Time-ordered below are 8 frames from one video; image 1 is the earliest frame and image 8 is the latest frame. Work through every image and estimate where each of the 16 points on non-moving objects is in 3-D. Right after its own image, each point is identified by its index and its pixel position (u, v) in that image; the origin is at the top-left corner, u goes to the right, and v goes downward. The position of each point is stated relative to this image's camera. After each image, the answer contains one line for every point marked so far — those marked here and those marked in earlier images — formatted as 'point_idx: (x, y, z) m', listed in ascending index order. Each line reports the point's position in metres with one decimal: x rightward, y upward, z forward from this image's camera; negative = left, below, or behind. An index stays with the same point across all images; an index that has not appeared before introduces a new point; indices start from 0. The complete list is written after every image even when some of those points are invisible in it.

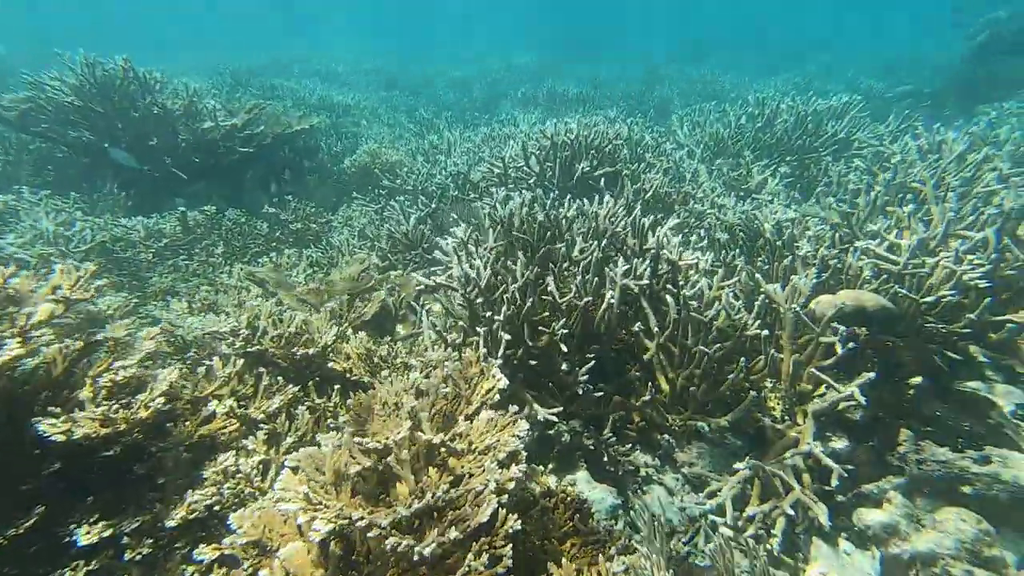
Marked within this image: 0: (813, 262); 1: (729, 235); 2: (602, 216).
0: (+2.0, +0.2, +3.3) m
1: (+2.0, +0.5, +4.2) m
2: (+0.7, +0.5, +3.6) m
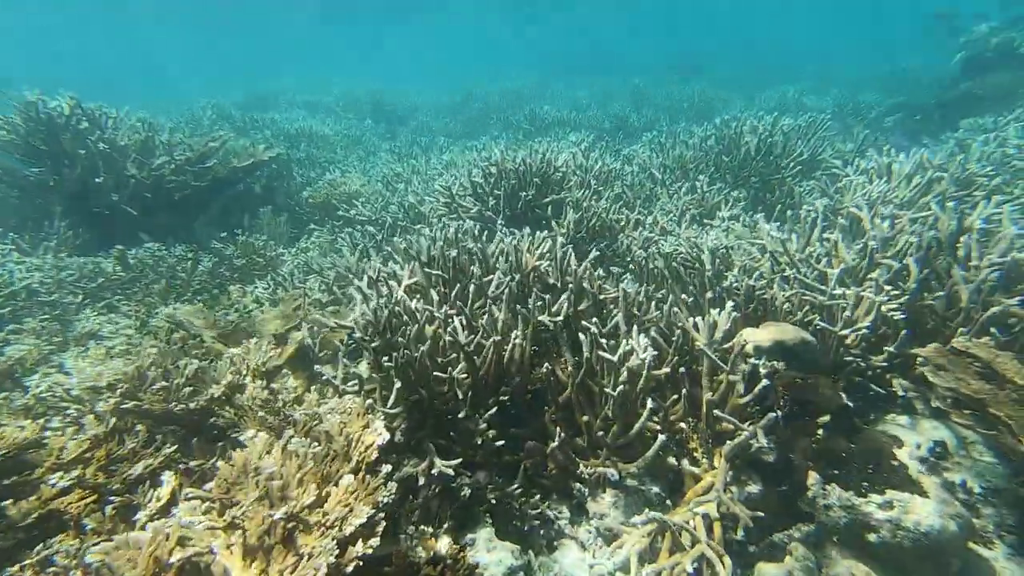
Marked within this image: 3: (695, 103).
0: (+1.5, 0.0, +3.2) m
1: (+1.4, +0.2, +4.2) m
2: (+0.1, +0.3, +3.5) m
3: (+7.2, +7.0, +17.7) m
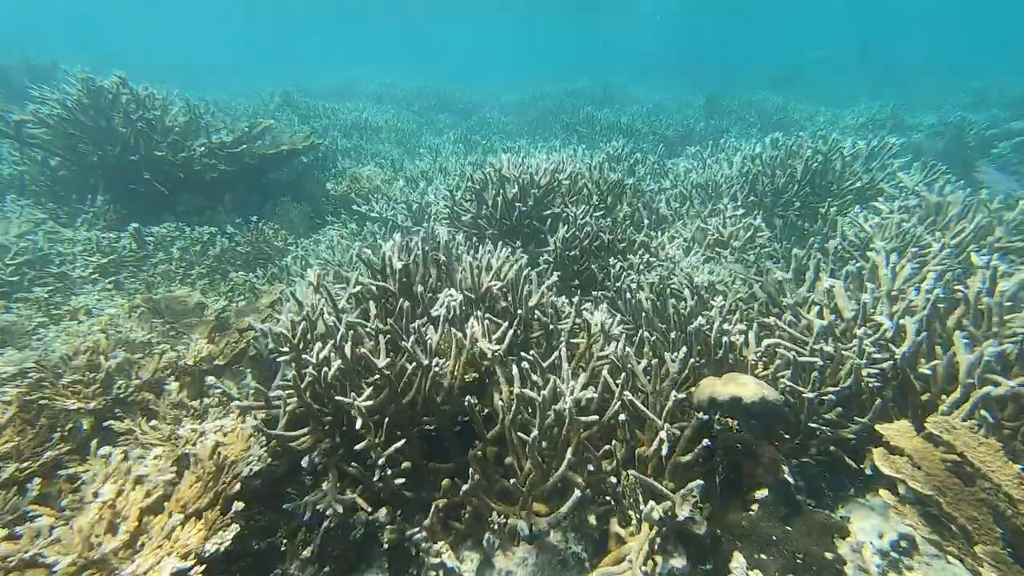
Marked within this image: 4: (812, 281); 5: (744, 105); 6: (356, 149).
0: (+1.1, -0.3, +2.9) m
1: (+1.1, 0.0, +3.9) m
2: (-0.2, +0.1, +3.3) m
3: (+8.5, +6.1, +17.0) m
4: (+2.3, 0.0, +3.8) m
5: (+9.7, +7.5, +19.5) m
6: (-4.3, +4.0, +13.7) m
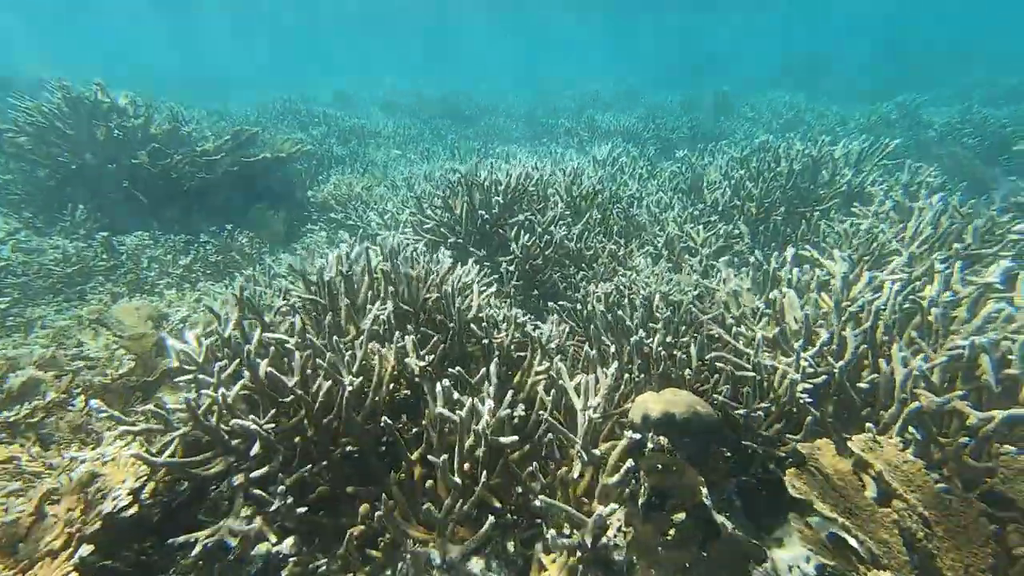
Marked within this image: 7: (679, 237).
0: (+0.8, -0.3, +2.8) m
1: (+0.8, -0.1, +3.8) m
2: (-0.5, +0.1, +3.2) m
3: (+8.0, +6.0, +17.0) m
4: (+2.0, 0.0, +3.7) m
5: (+9.2, +7.3, +19.5) m
6: (-4.7, +3.7, +13.6) m
7: (+2.0, +0.6, +5.7) m
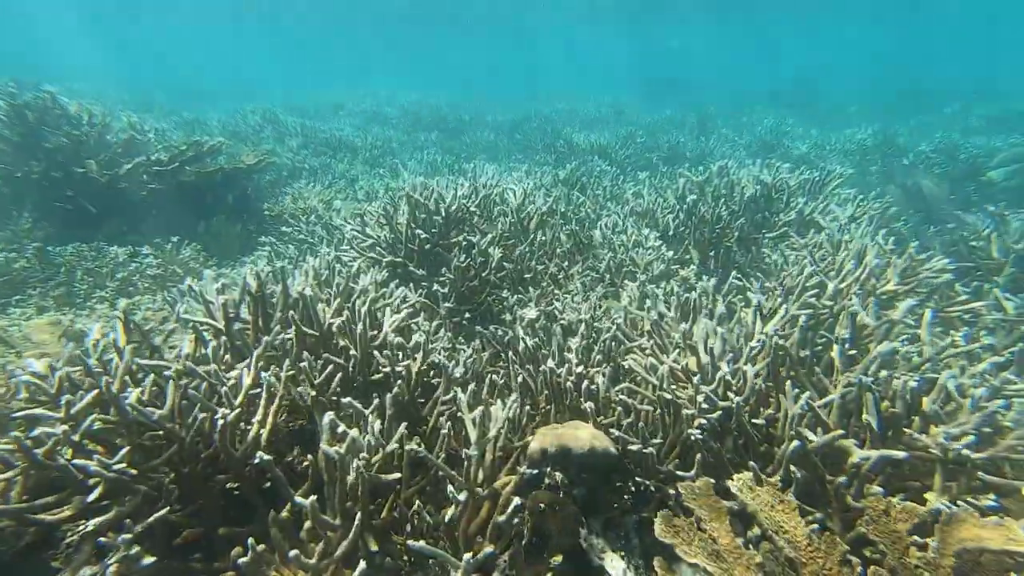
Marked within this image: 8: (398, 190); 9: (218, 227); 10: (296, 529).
0: (+0.2, -0.5, +2.8) m
1: (+0.2, -0.3, +3.8) m
2: (-1.1, -0.1, +3.2) m
3: (+6.9, +5.2, +17.5) m
4: (+1.4, -0.2, +3.7) m
5: (+8.0, +6.5, +20.1) m
6: (-5.7, +3.3, +13.4) m
7: (+1.3, +0.3, +5.7) m
8: (-2.1, +1.9, +9.2) m
9: (-5.5, +1.1, +9.1) m
10: (-1.0, -1.1, +2.2) m
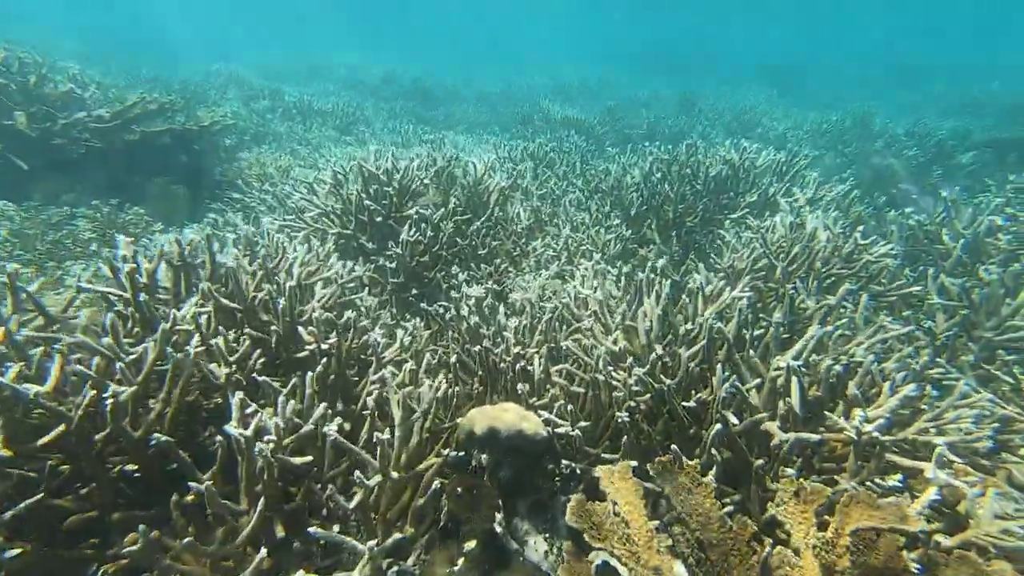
0: (-0.1, -0.4, +2.7) m
1: (-0.2, -0.1, +3.7) m
2: (-1.5, +0.1, +3.0) m
3: (+5.9, +5.9, +17.4) m
4: (+1.0, -0.1, +3.7) m
5: (+6.8, +7.3, +20.1) m
6: (-6.5, +4.1, +12.8) m
7: (+0.8, +0.6, +5.6) m
8: (-2.8, +2.4, +8.8) m
9: (-6.2, +1.7, +8.6) m
10: (-1.3, -1.0, +2.1) m
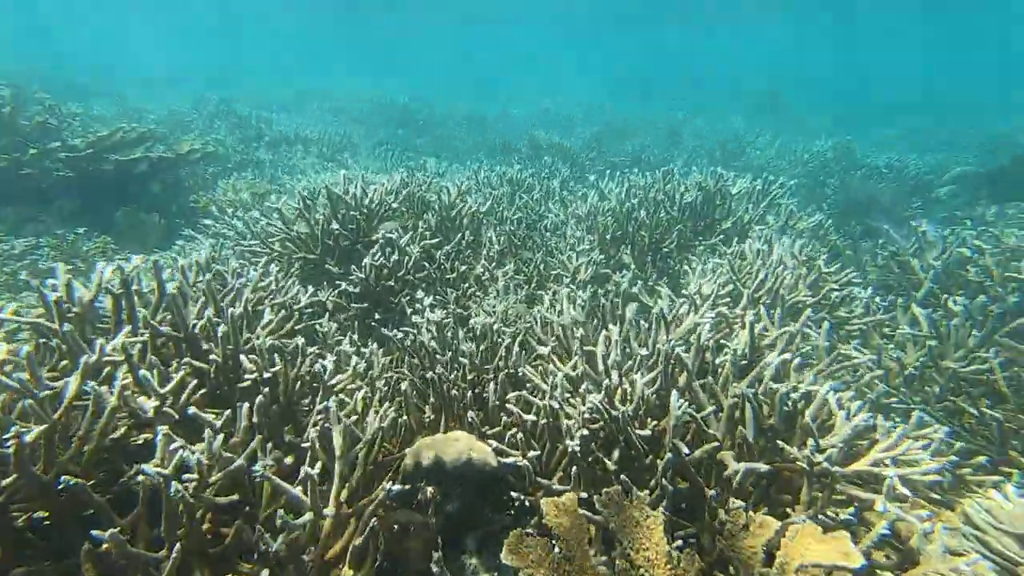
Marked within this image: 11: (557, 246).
0: (-0.4, -0.5, +2.6) m
1: (-0.5, -0.3, +3.6) m
2: (-1.7, -0.1, +2.9) m
3: (+5.2, +5.1, +17.8) m
4: (+0.7, -0.3, +3.6) m
5: (+6.0, +6.3, +20.5) m
6: (-7.1, +3.4, +12.8) m
7: (+0.5, +0.3, +5.6) m
8: (-3.2, +1.9, +8.8) m
9: (-6.6, +1.2, +8.4) m
10: (-1.6, -1.1, +2.0) m
11: (+0.6, +0.6, +6.4) m
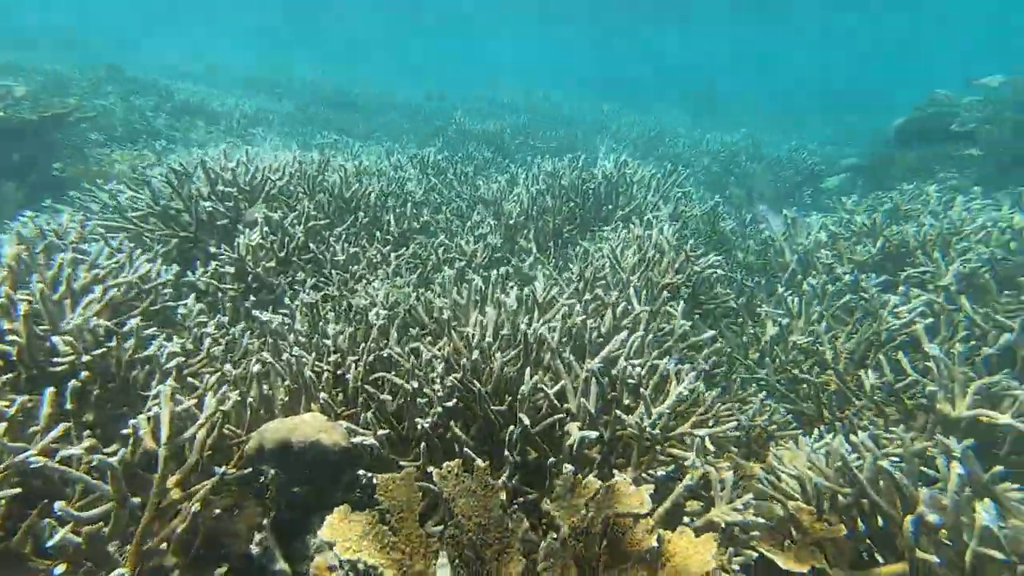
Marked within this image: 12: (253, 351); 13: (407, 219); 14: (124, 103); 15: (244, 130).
0: (-1.1, -0.4, +2.5) m
1: (-1.4, -0.2, +3.5) m
2: (-2.5, +0.1, +2.6) m
3: (+2.1, +5.6, +18.2) m
4: (-0.2, -0.1, +3.7) m
5: (+2.6, +6.9, +21.0) m
6: (-9.2, +3.8, +11.4) m
7: (-0.7, +0.5, +5.6) m
8: (-4.8, +2.2, +8.2) m
9: (-8.1, +1.5, +7.3) m
10: (-2.2, -1.0, +1.7) m
11: (-0.7, +0.8, +6.4) m
12: (-1.5, -0.4, +2.9) m
13: (-1.4, +0.9, +6.2) m
14: (-10.6, +4.9, +13.2) m
15: (-7.5, +4.2, +13.3) m
